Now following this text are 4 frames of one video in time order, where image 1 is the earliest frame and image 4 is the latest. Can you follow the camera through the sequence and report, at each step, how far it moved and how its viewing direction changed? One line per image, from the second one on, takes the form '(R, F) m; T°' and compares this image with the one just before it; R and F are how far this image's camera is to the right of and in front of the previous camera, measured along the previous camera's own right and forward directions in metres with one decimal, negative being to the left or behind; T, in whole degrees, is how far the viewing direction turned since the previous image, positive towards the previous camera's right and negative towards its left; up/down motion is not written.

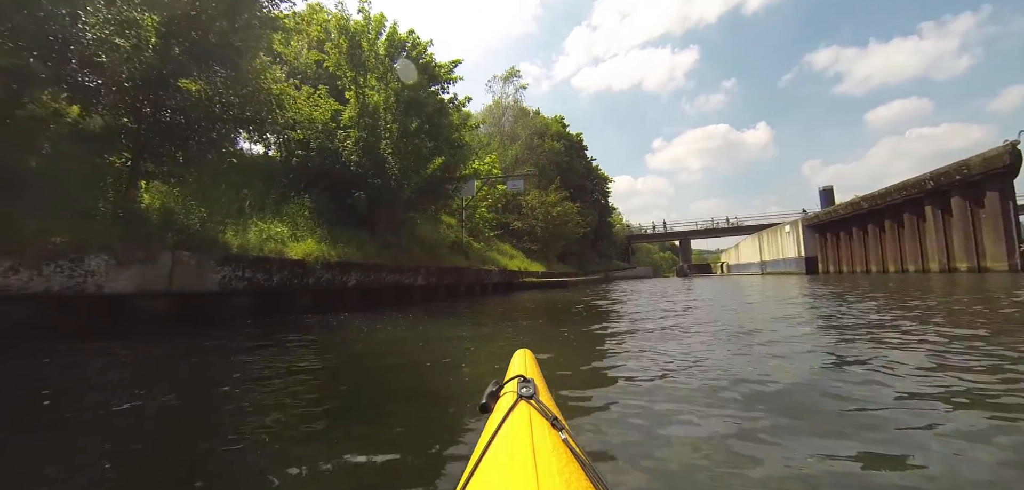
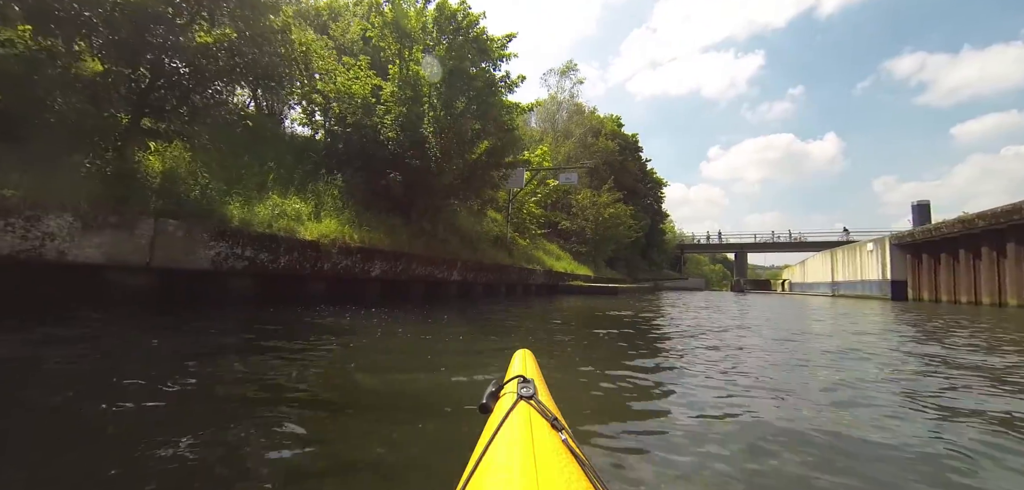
(-0.1, +1.4) m; -6°
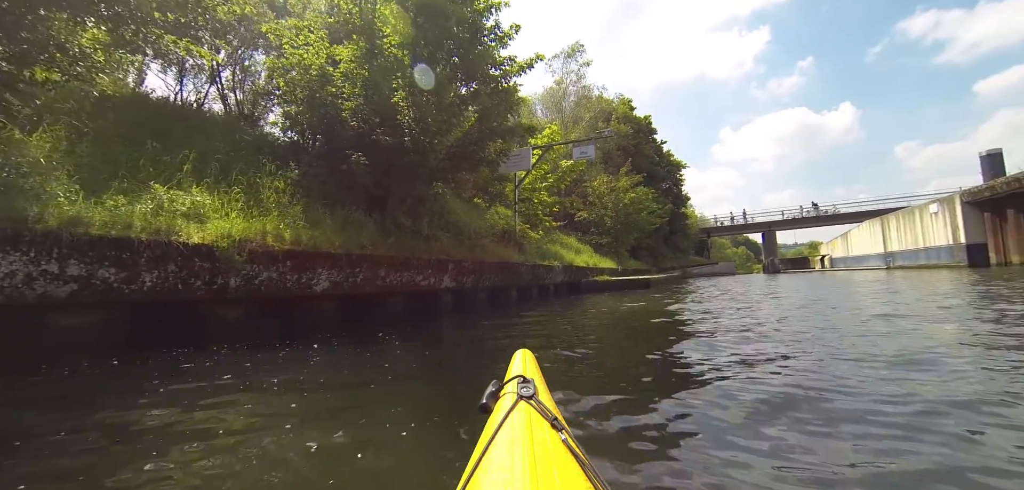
(+0.1, +2.3) m; -2°
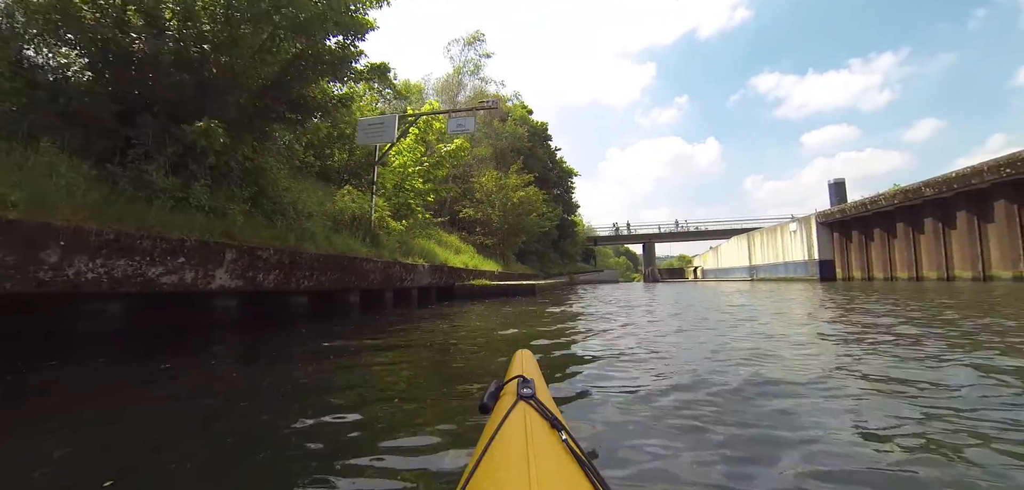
(+0.7, +2.0) m; +13°
